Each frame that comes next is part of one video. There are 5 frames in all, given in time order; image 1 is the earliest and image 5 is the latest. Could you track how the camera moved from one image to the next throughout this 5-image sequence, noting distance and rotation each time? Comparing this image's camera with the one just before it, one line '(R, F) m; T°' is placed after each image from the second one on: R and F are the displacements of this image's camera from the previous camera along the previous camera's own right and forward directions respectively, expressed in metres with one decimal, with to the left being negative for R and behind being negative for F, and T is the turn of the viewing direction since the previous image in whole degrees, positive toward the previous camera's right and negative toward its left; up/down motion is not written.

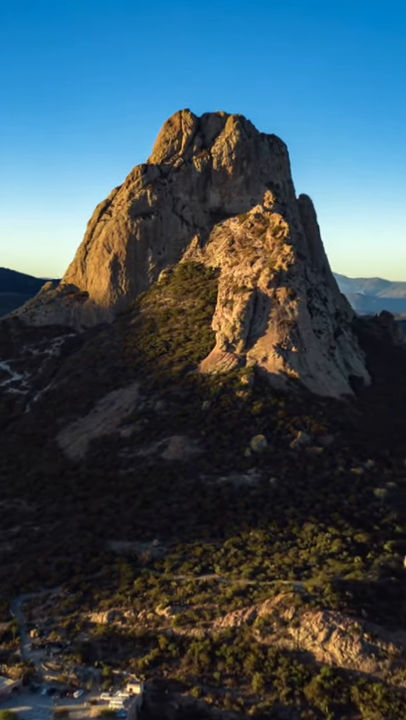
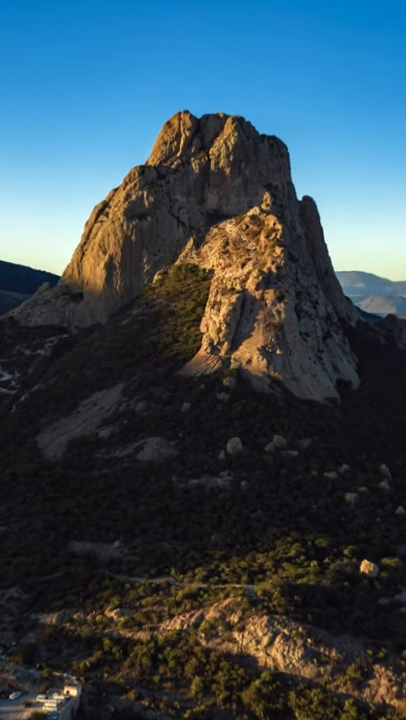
(+2.5, +0.1) m; -1°
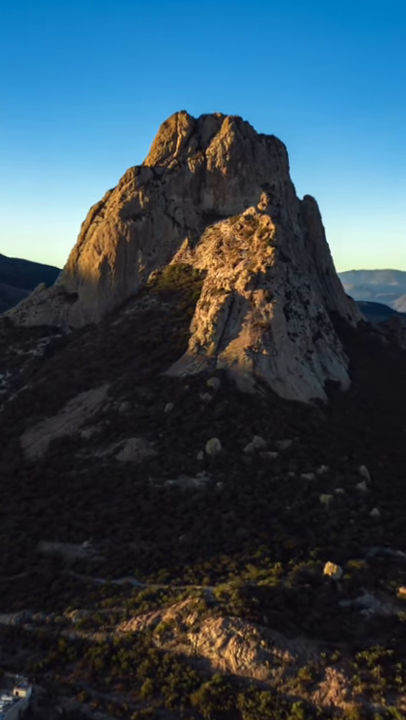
(+2.1, +0.1) m; -1°
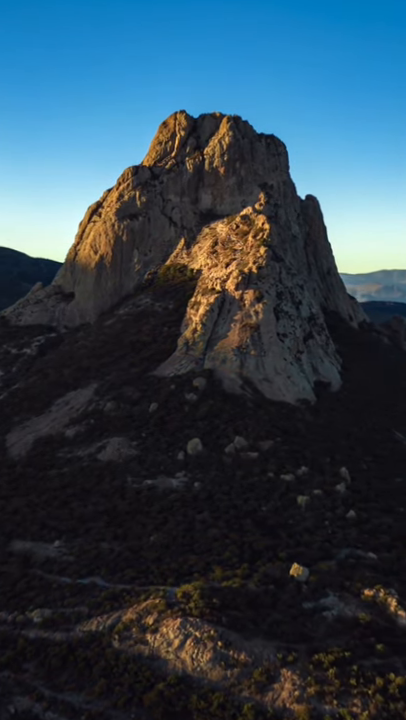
(+1.9, +0.1) m; -1°
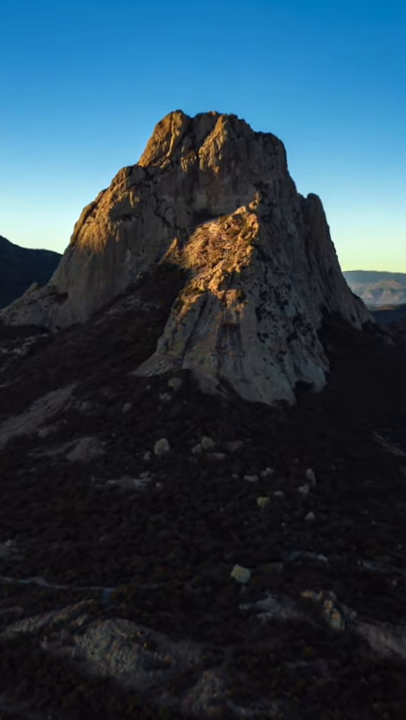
(+3.4, +0.1) m; -1°
